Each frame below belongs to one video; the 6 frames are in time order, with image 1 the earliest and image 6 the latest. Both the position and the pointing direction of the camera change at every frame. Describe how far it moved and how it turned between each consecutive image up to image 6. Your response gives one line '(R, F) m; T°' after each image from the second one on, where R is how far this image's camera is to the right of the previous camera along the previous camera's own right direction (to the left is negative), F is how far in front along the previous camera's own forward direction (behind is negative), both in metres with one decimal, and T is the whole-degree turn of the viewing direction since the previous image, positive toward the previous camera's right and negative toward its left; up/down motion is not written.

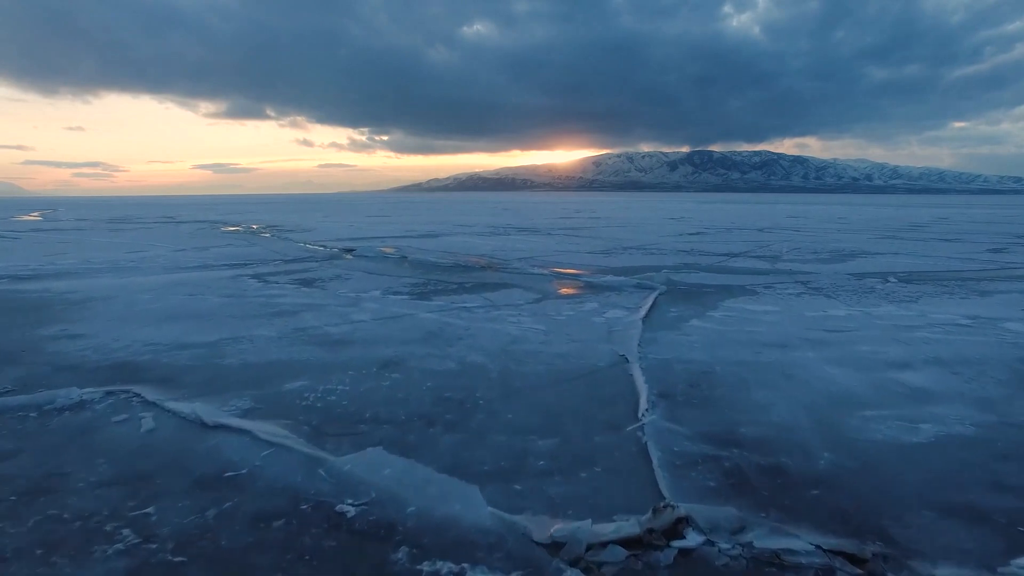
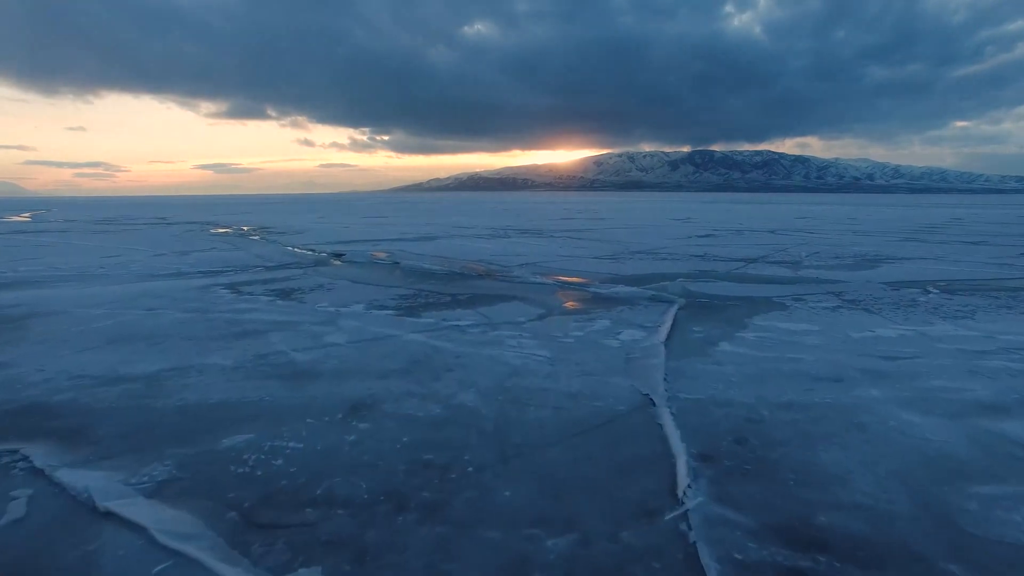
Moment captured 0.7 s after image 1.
(0.0, +1.1) m; 0°
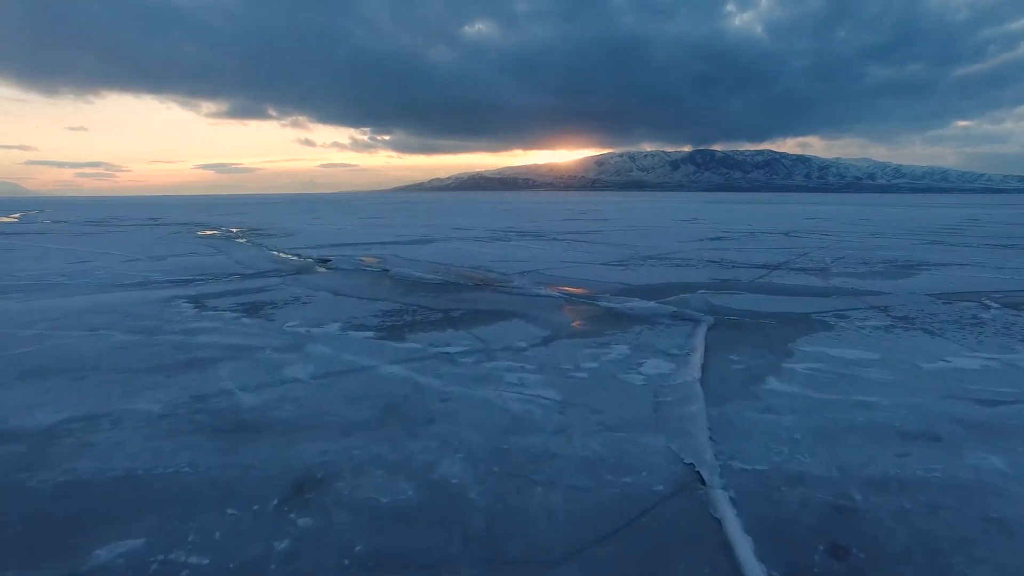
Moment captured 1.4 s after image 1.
(0.0, +1.2) m; 0°
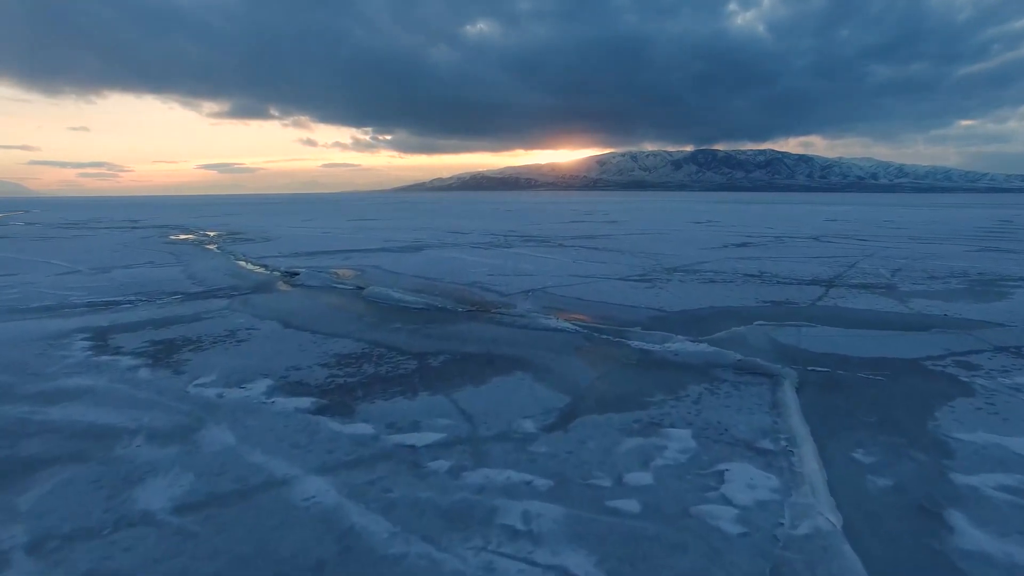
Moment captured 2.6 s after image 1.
(0.0, +2.3) m; 0°
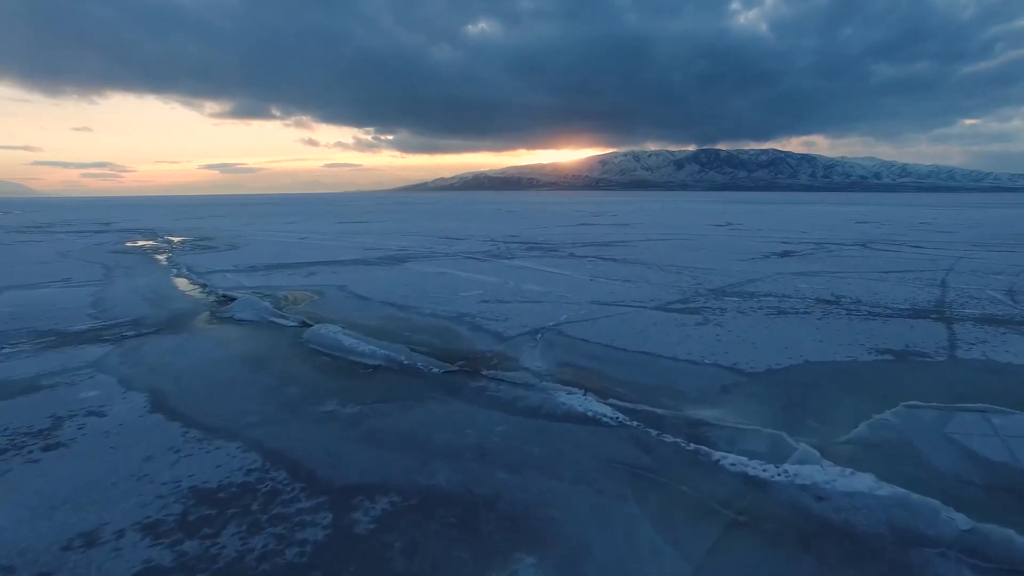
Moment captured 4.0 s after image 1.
(0.0, +2.9) m; 0°
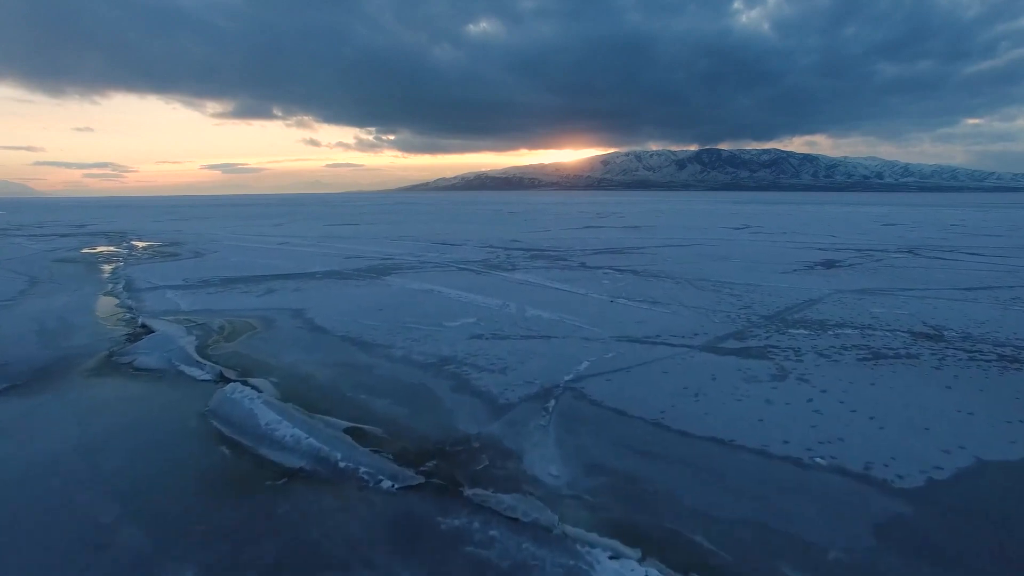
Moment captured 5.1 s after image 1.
(0.0, +2.3) m; 0°
